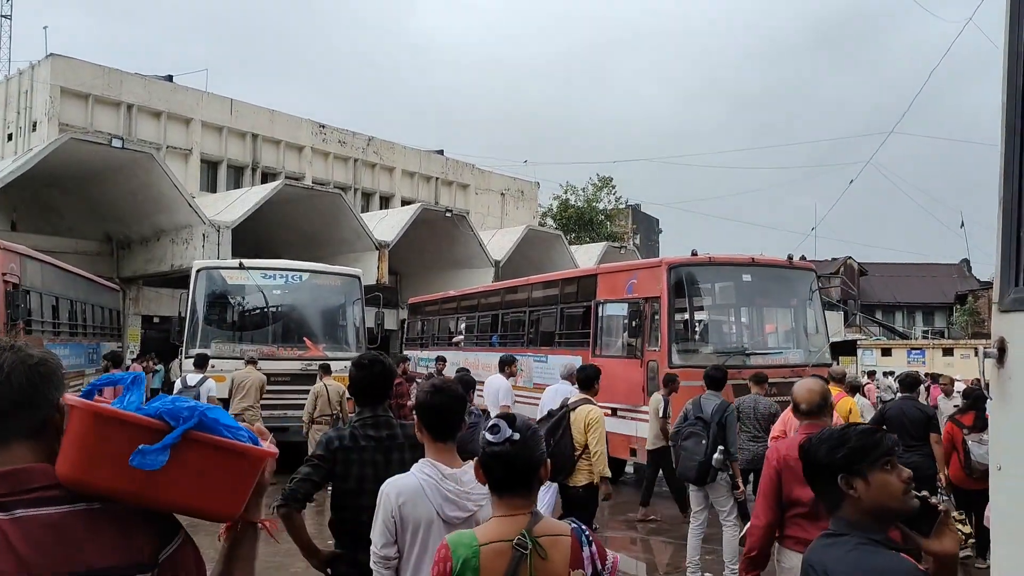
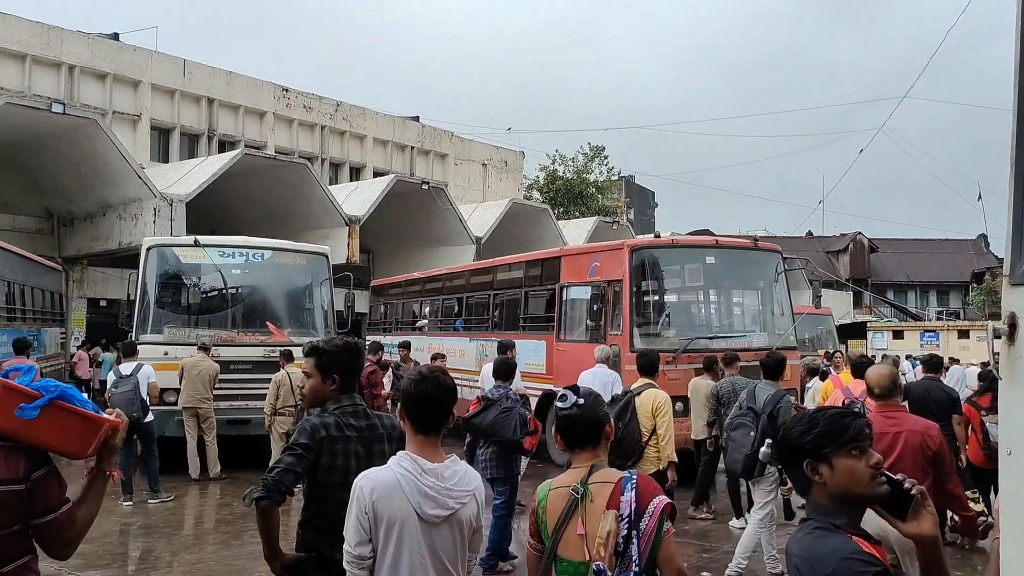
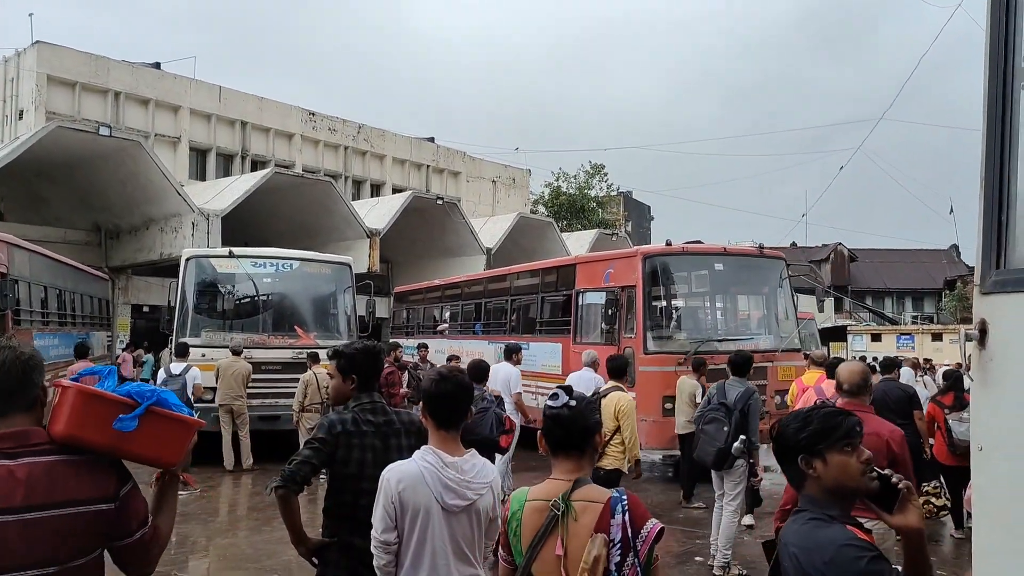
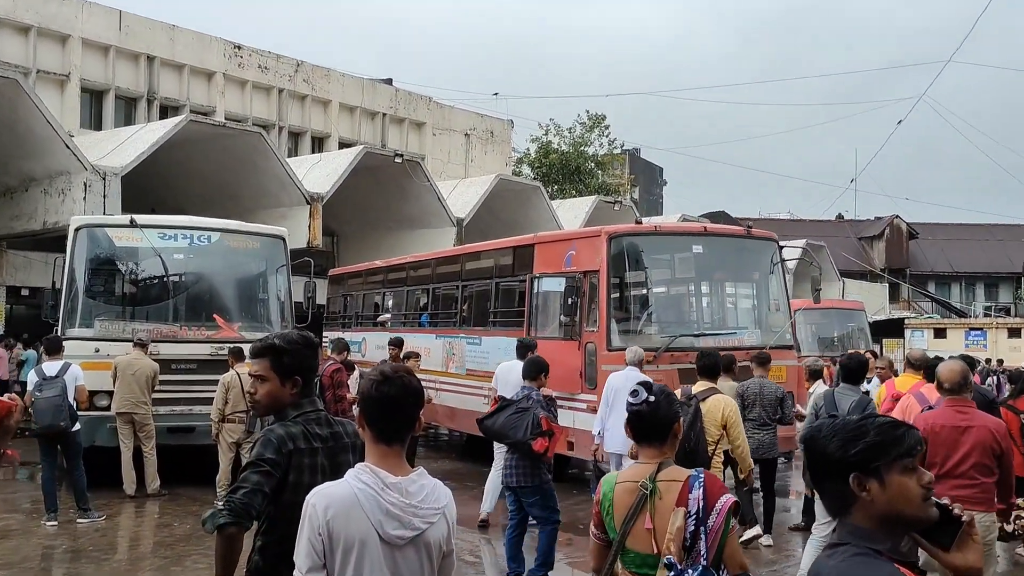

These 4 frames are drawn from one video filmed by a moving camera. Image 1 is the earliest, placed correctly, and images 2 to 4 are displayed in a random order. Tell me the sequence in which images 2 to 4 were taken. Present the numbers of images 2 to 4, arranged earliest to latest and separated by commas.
3, 2, 4
